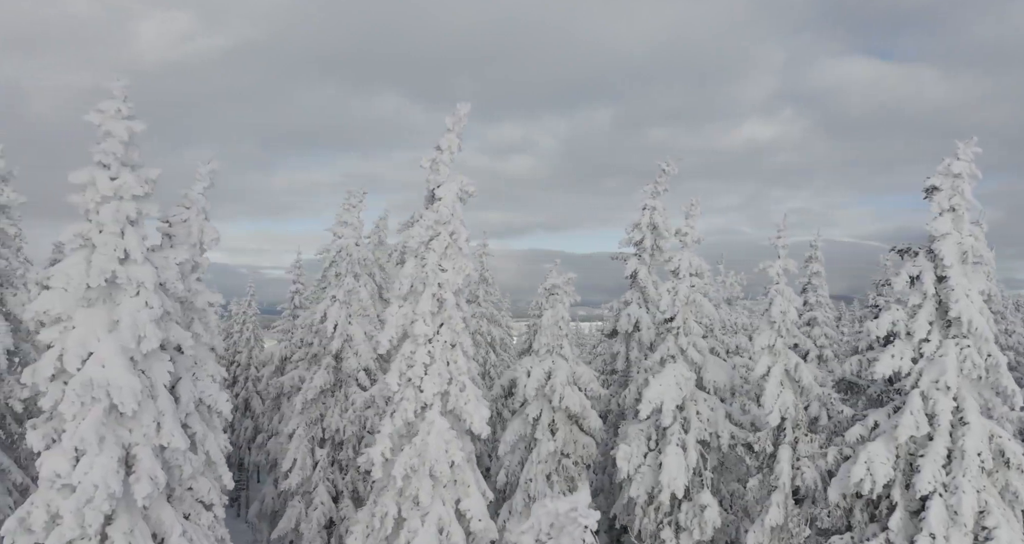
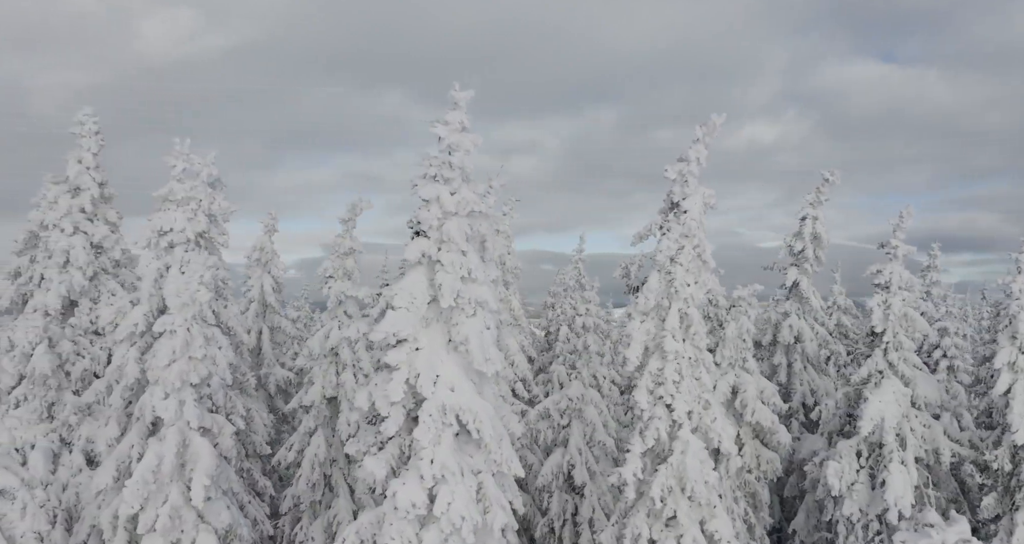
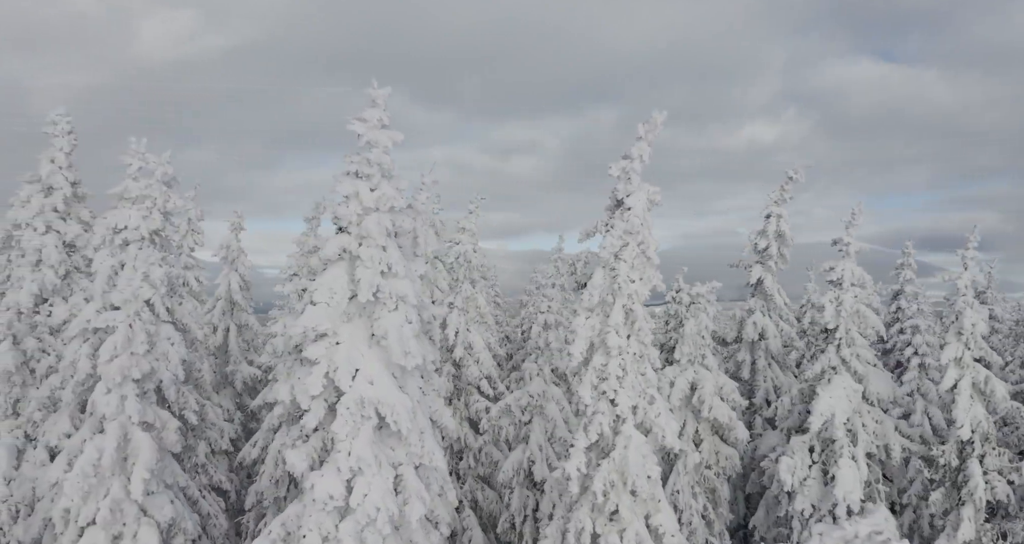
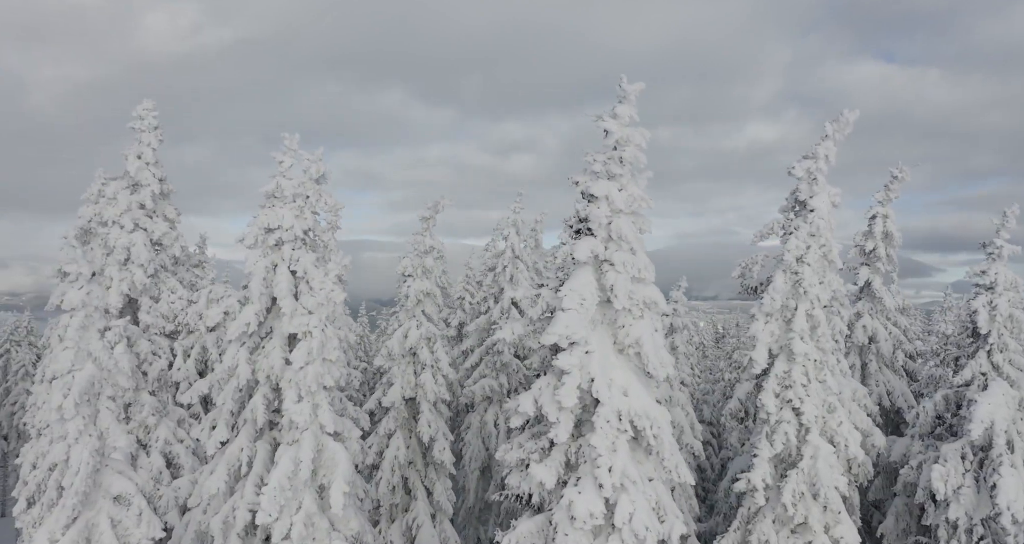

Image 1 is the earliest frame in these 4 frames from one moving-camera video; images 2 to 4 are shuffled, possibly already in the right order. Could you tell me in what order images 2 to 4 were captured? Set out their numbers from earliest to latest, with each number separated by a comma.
3, 2, 4
